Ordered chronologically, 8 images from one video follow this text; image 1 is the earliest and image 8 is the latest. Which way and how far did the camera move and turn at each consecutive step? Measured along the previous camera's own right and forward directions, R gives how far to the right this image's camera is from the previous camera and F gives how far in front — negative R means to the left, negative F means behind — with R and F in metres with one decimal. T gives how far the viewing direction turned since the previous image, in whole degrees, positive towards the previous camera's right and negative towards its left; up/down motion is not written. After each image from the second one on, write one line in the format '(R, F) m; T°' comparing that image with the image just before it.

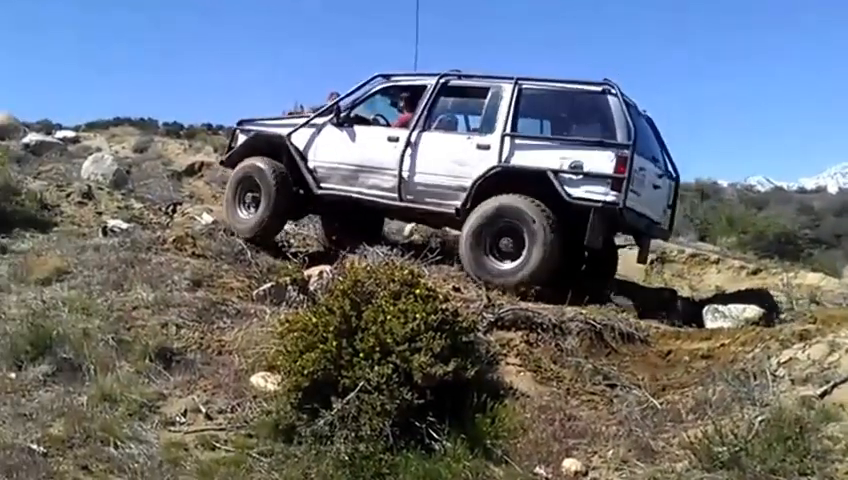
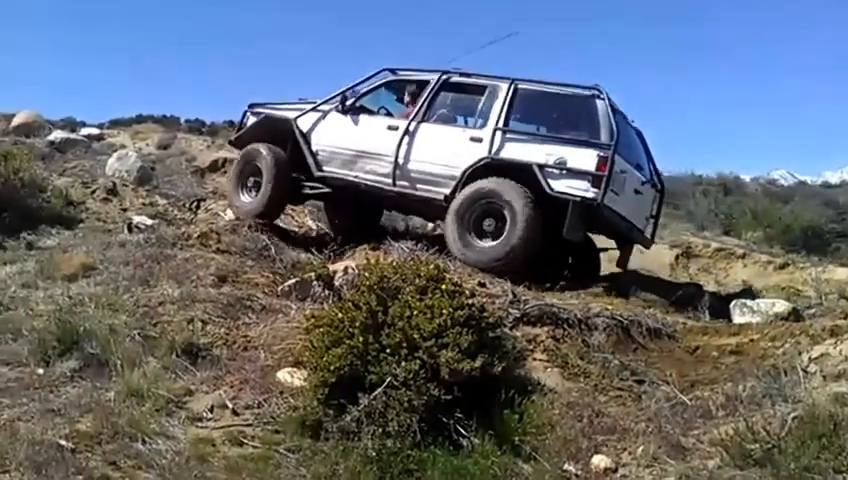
(0.0, 0.0) m; -1°
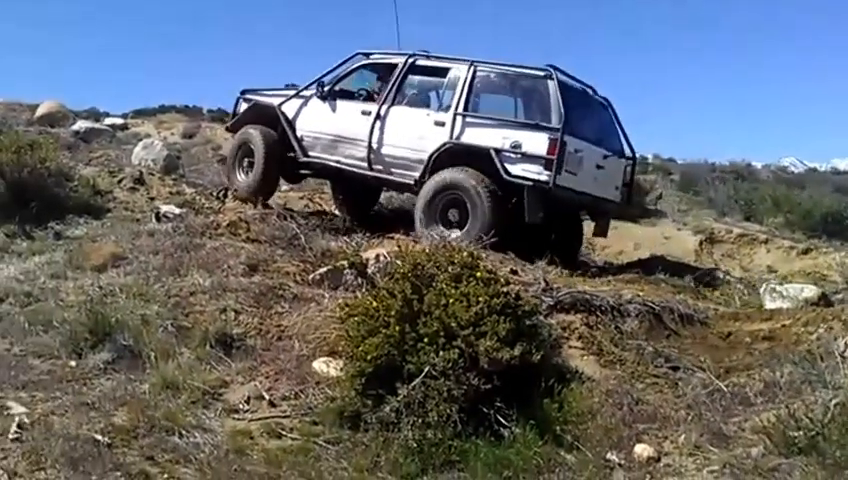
(-0.1, +0.1) m; 0°
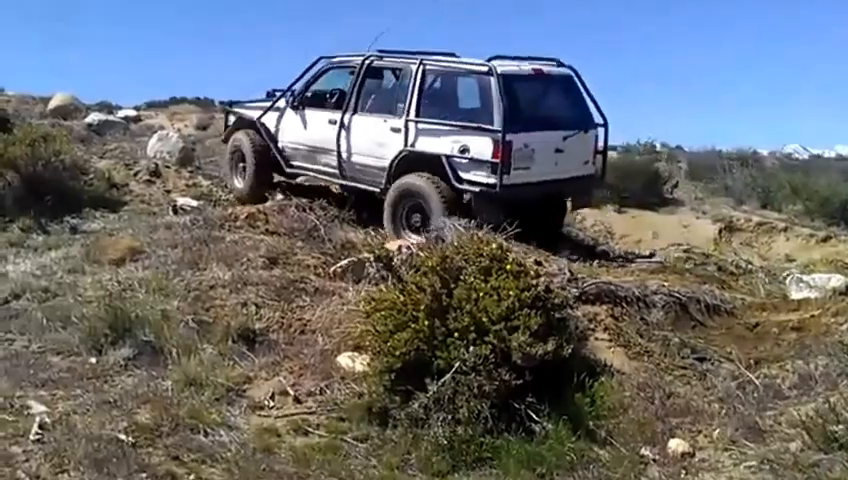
(-0.1, +0.1) m; 0°
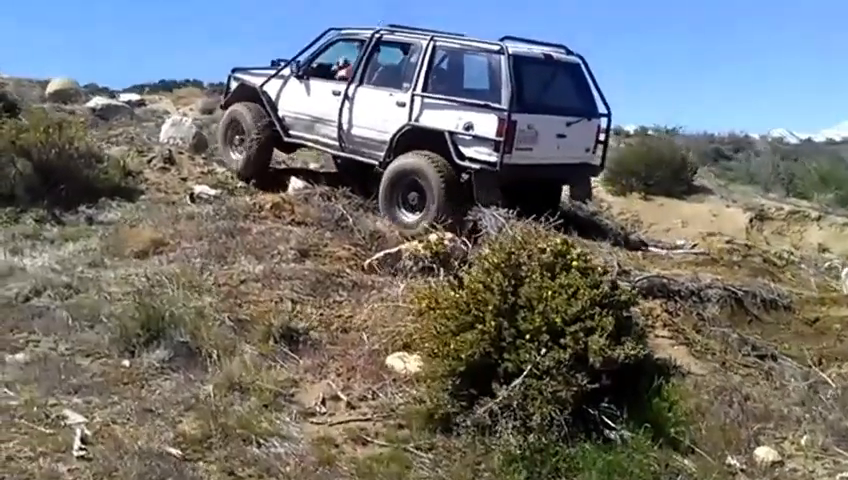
(-0.3, +0.5) m; +1°
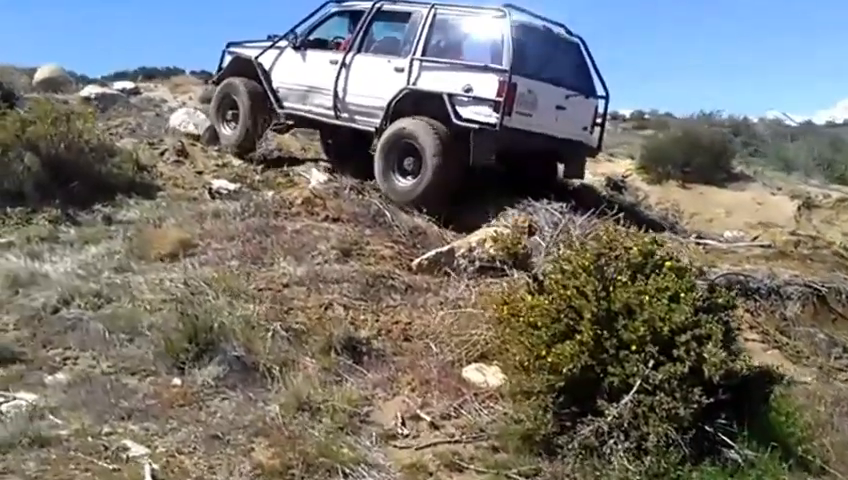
(-0.5, +0.7) m; +2°
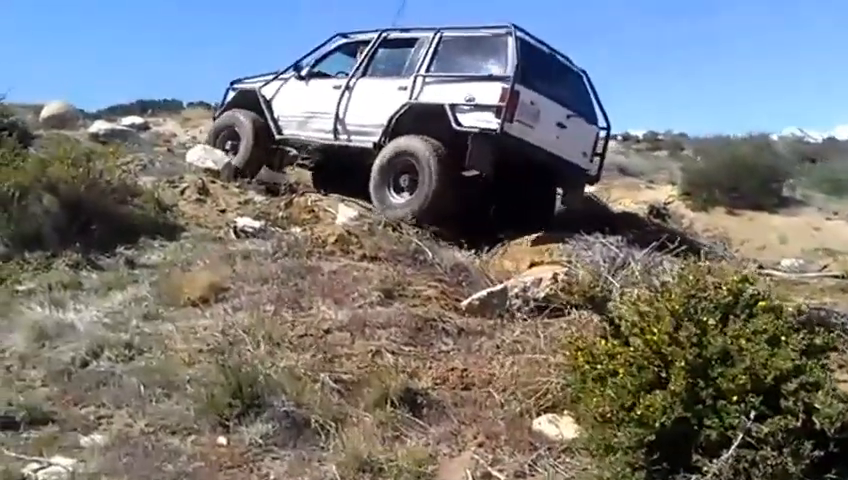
(-0.2, +0.5) m; 0°
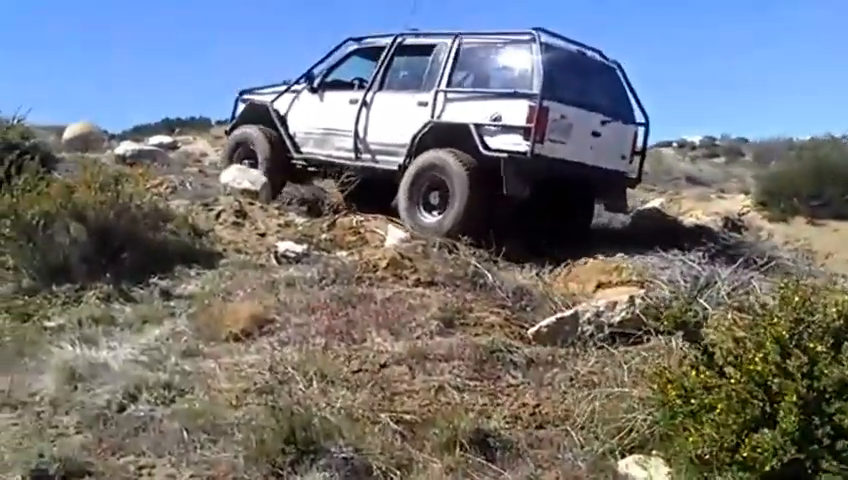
(-0.1, +0.5) m; -1°
